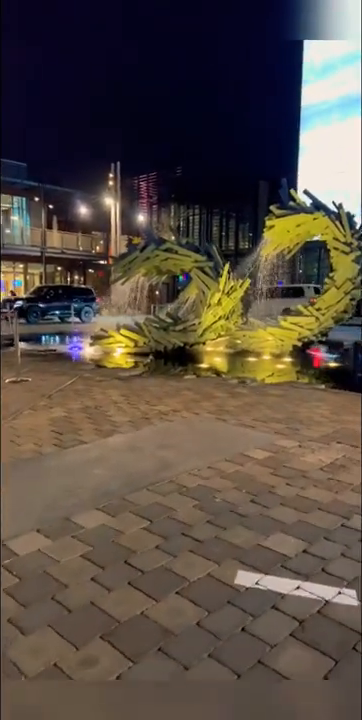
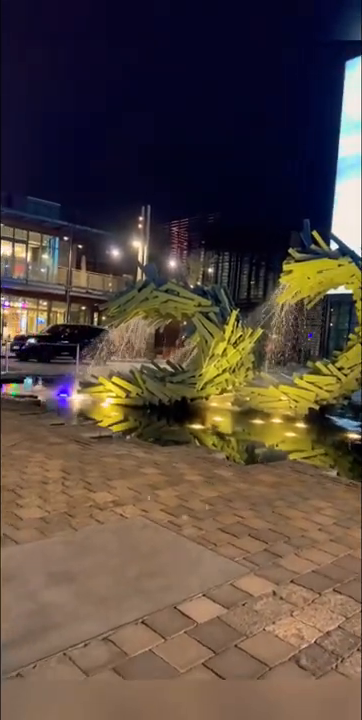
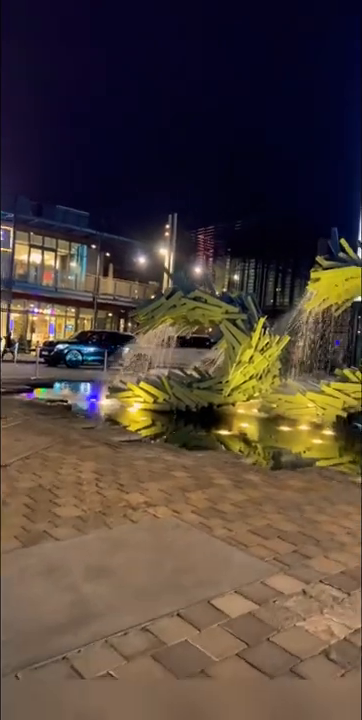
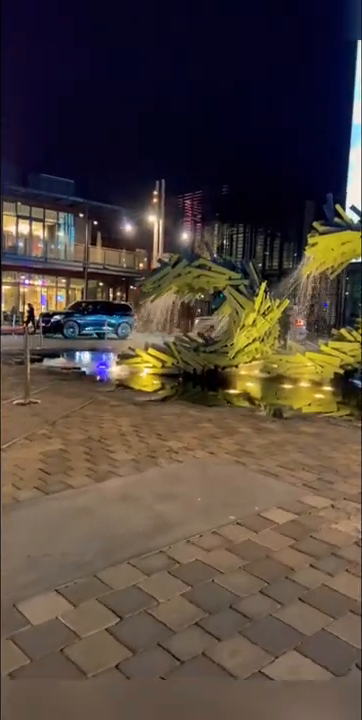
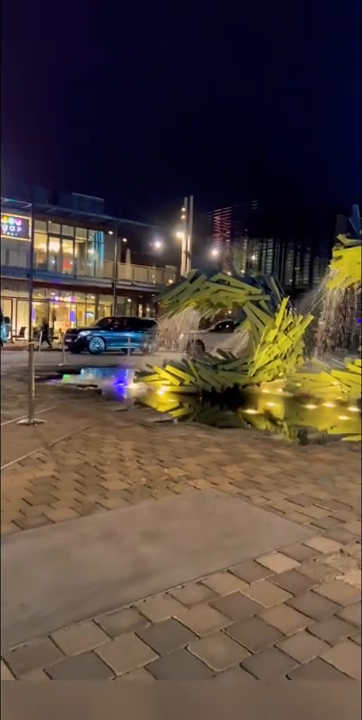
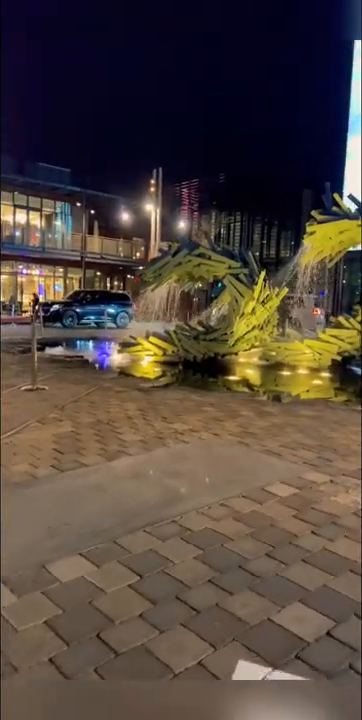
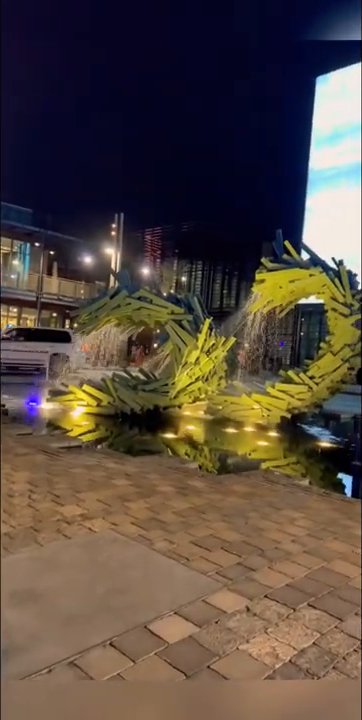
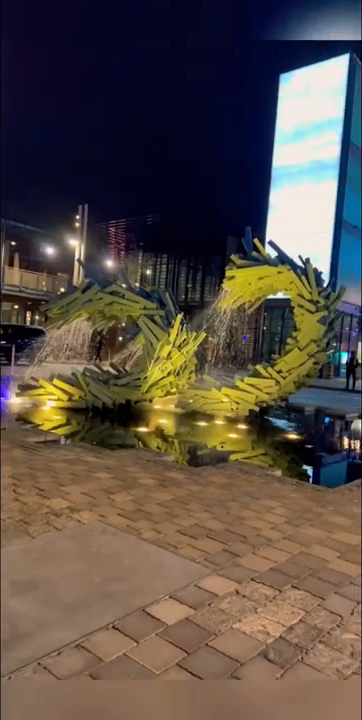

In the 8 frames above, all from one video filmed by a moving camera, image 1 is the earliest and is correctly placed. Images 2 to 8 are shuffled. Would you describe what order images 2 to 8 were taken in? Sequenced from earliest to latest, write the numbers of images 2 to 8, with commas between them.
6, 4, 5, 3, 7, 2, 8
